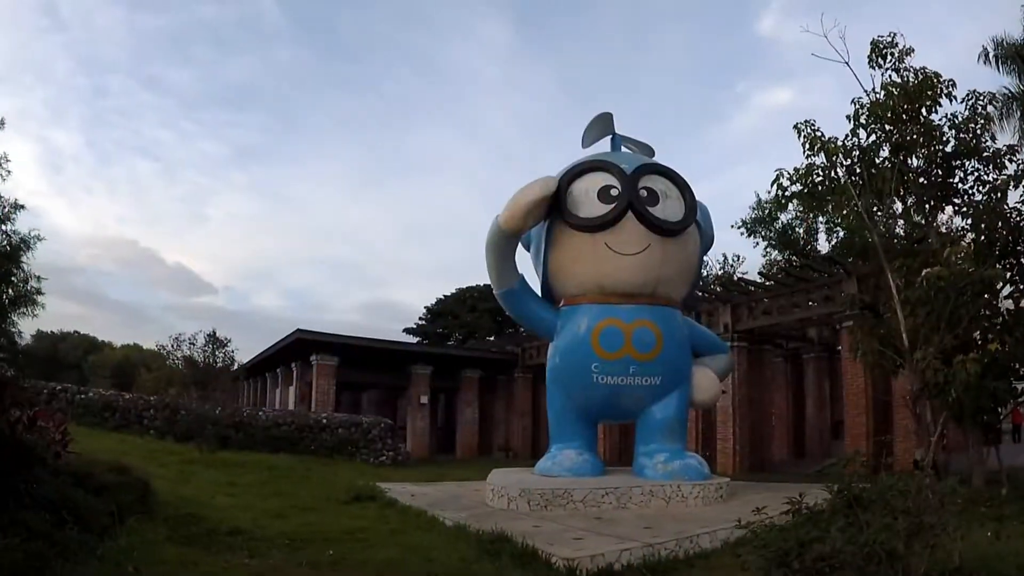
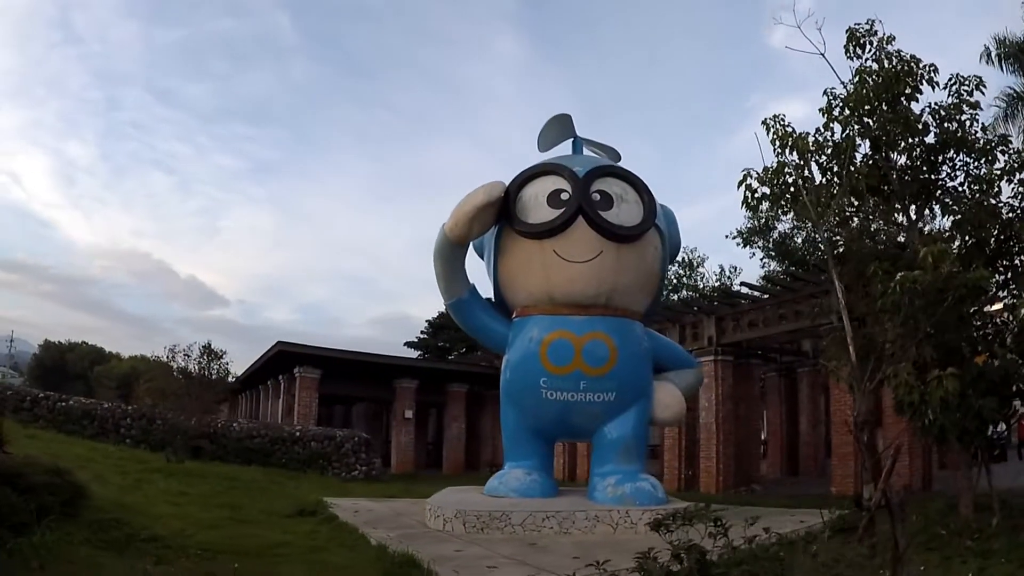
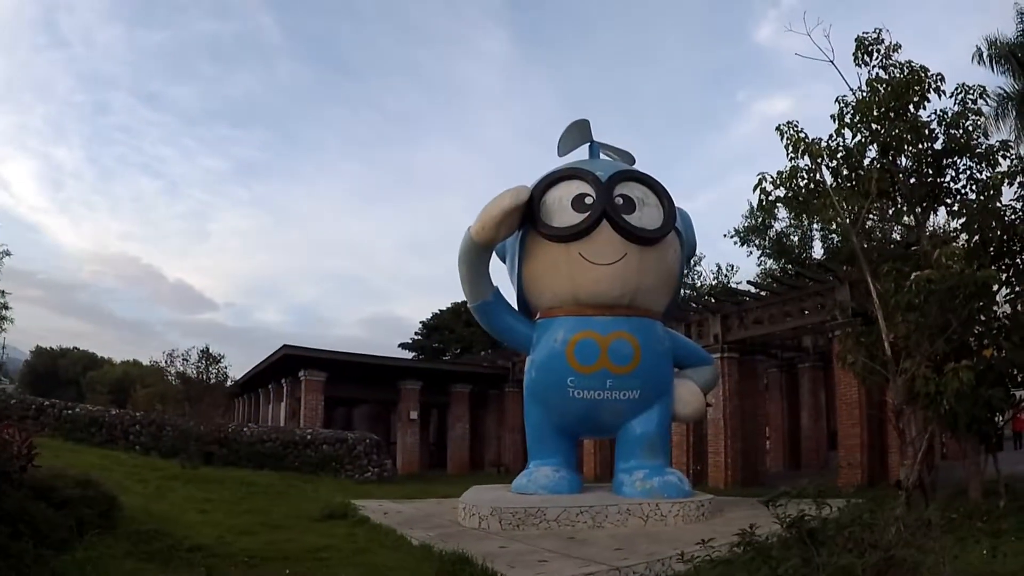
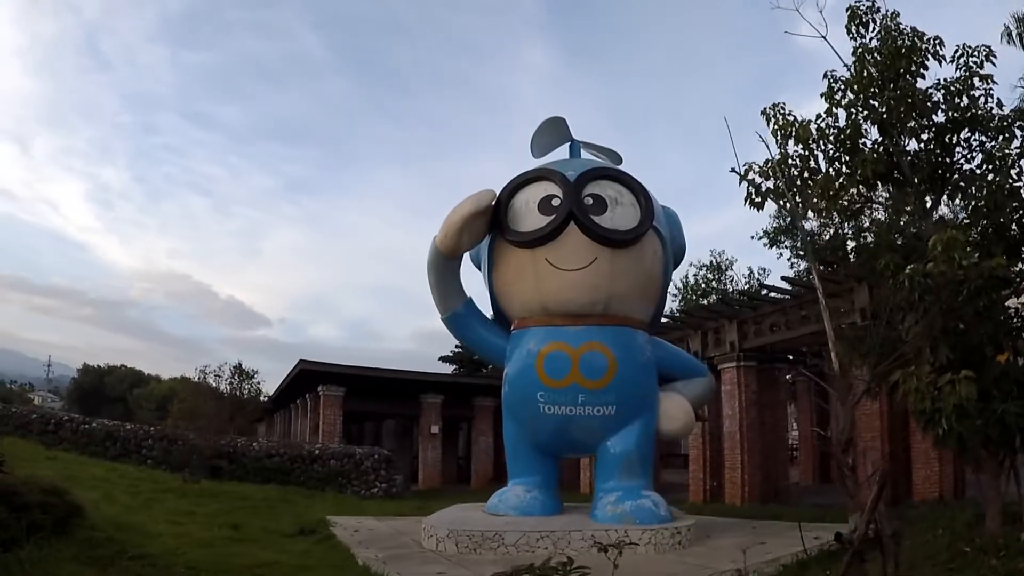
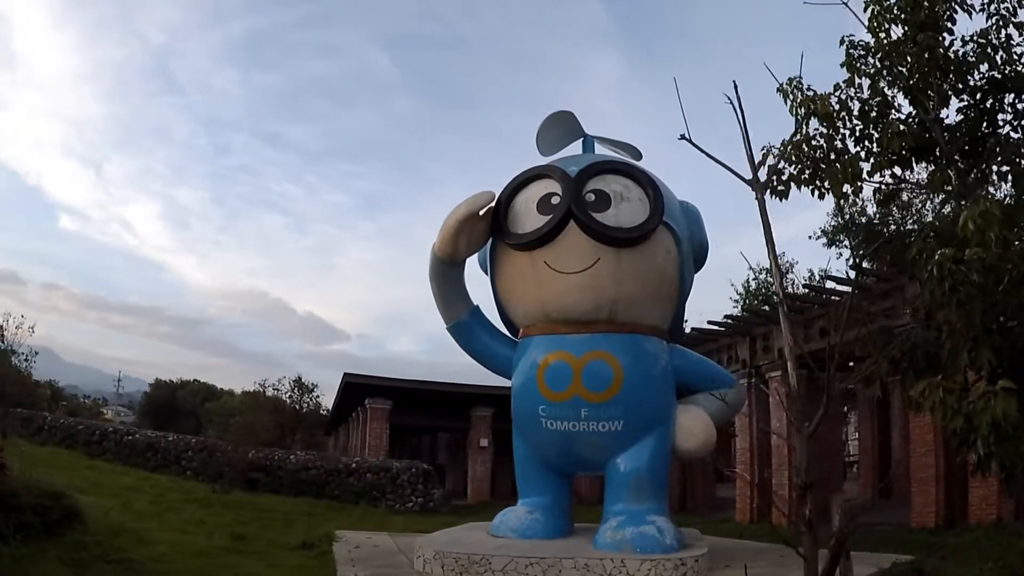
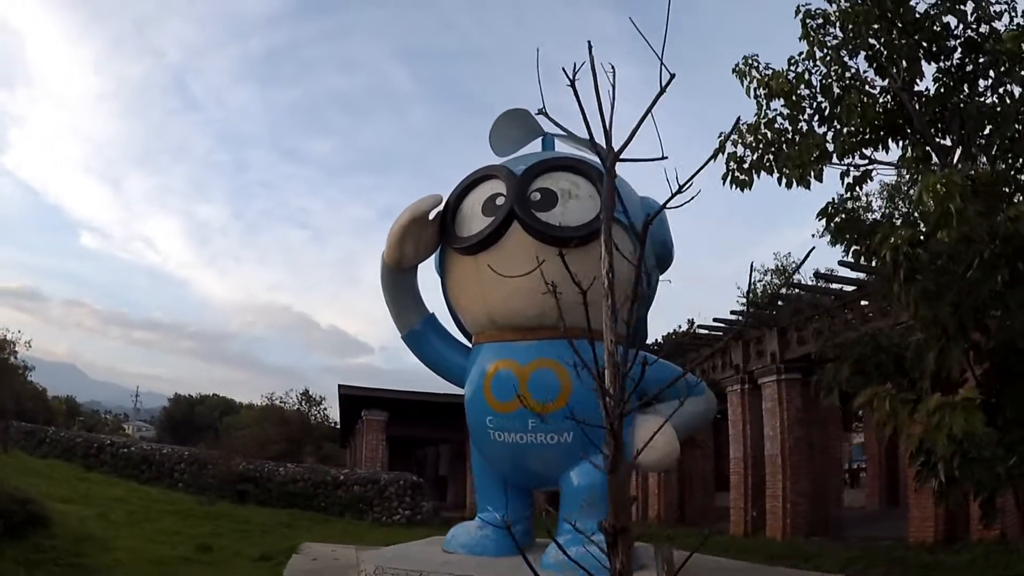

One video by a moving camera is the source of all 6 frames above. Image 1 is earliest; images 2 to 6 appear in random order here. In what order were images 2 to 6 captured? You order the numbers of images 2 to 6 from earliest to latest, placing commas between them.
3, 2, 4, 5, 6
